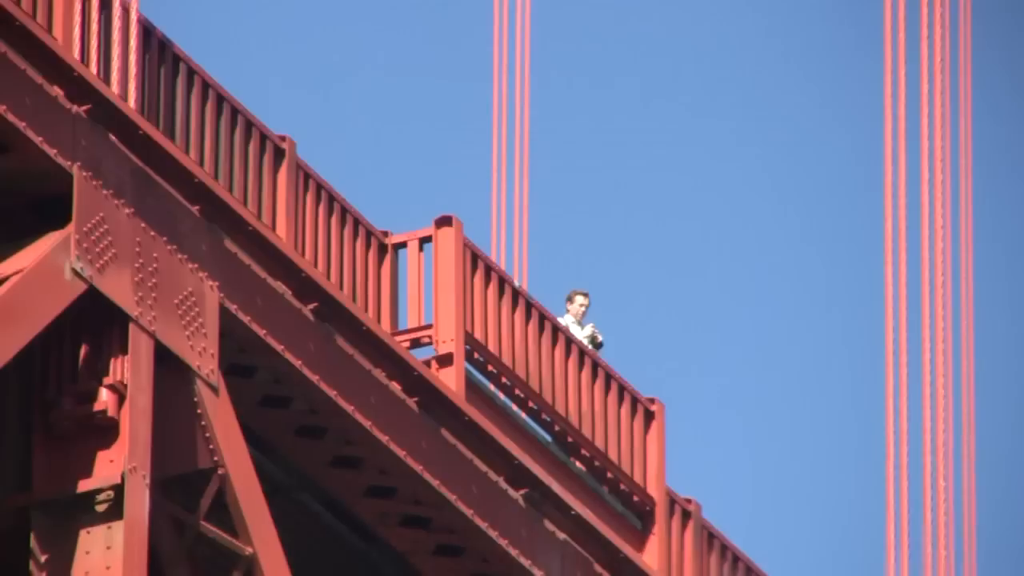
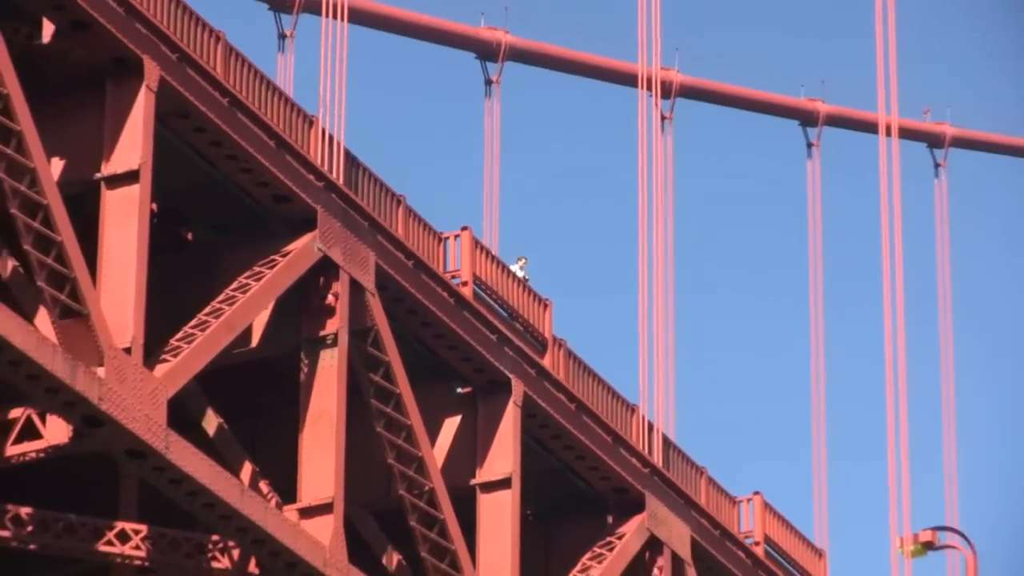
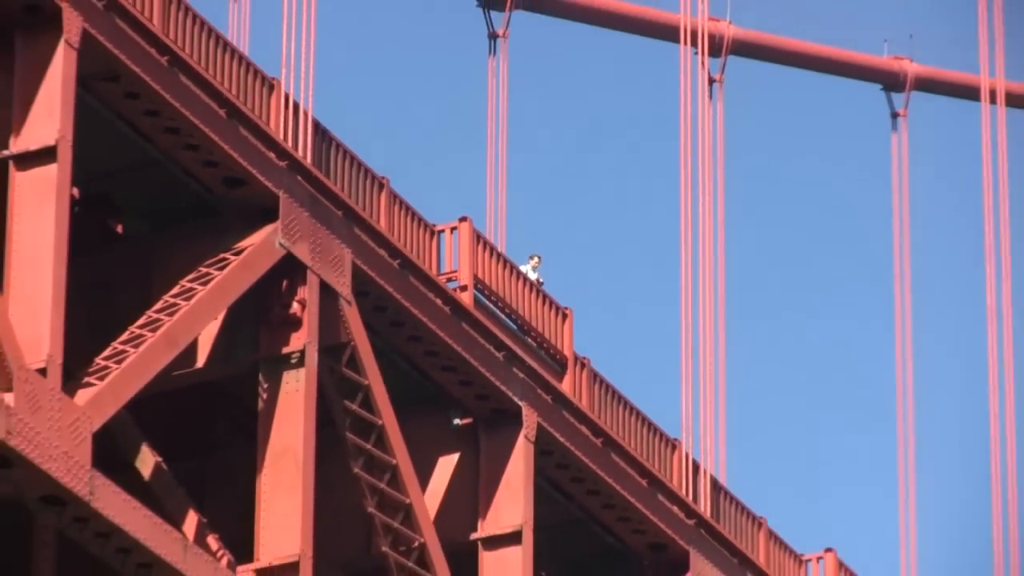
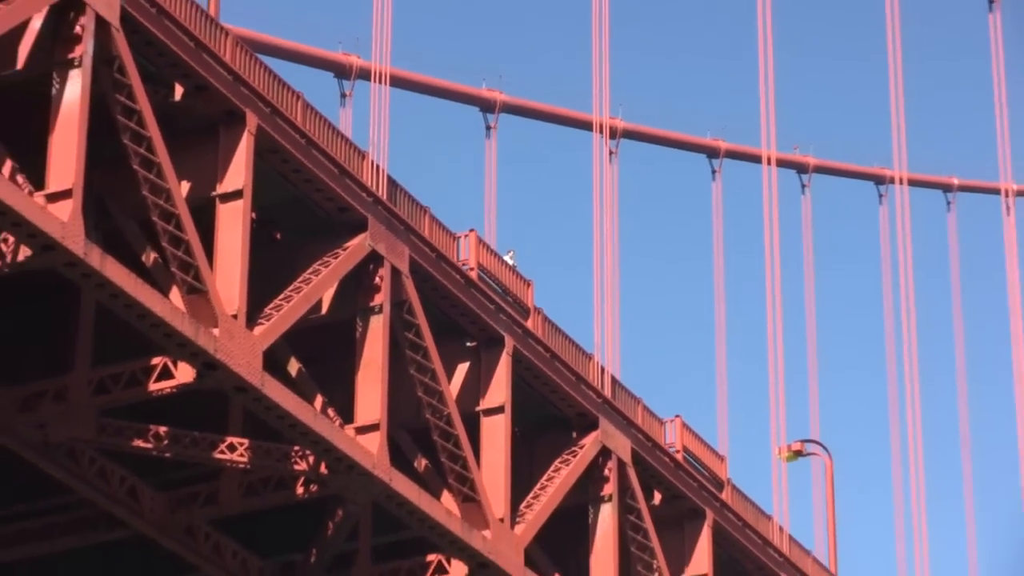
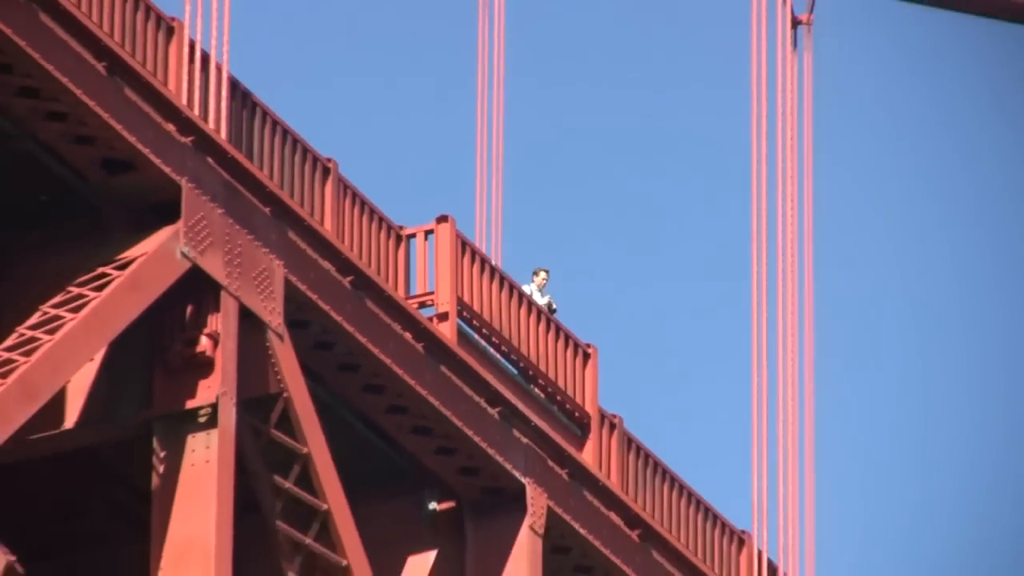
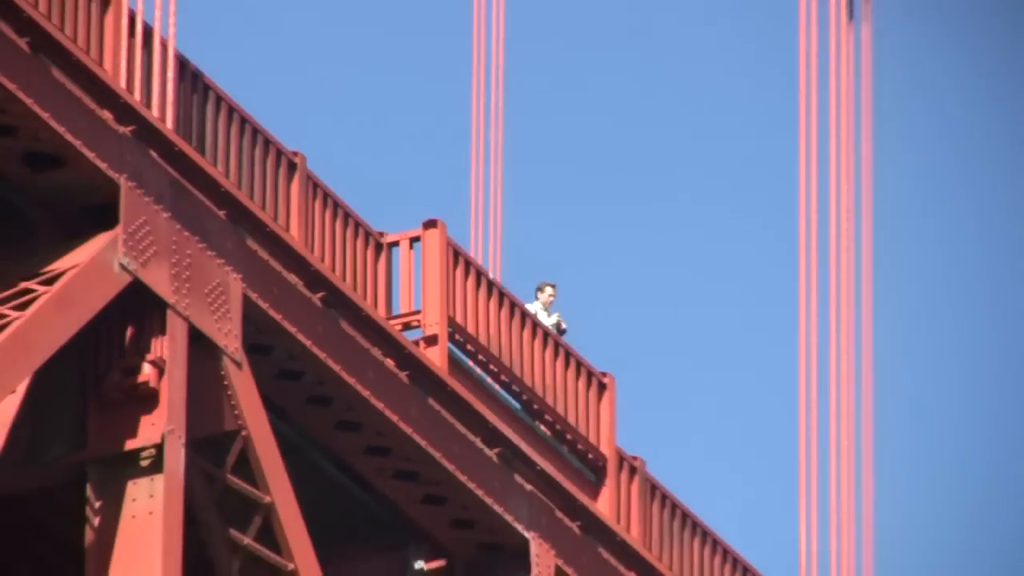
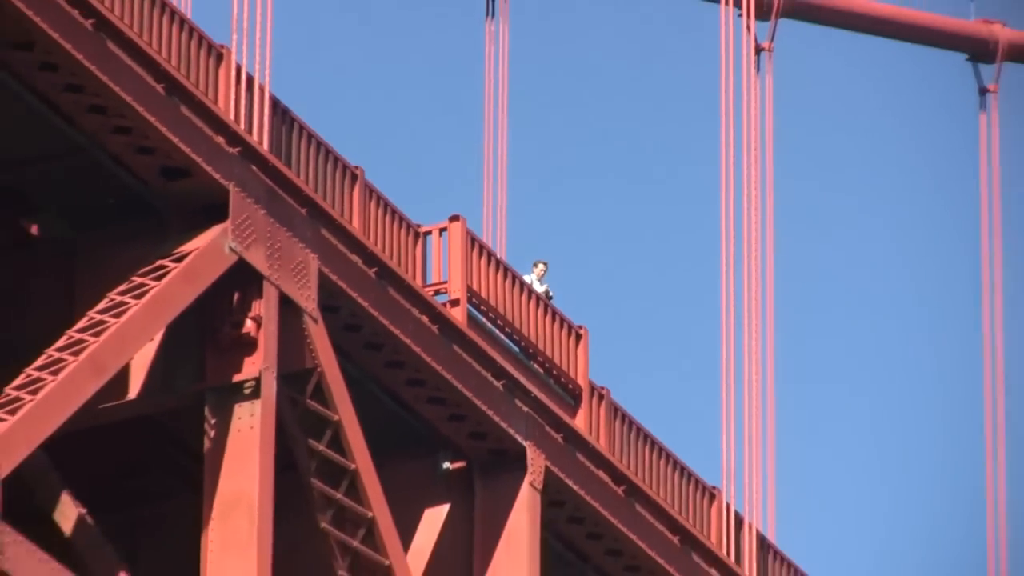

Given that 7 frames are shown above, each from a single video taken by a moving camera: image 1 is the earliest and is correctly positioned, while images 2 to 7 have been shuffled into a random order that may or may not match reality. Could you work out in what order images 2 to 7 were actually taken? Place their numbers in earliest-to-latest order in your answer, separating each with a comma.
6, 5, 7, 3, 2, 4
